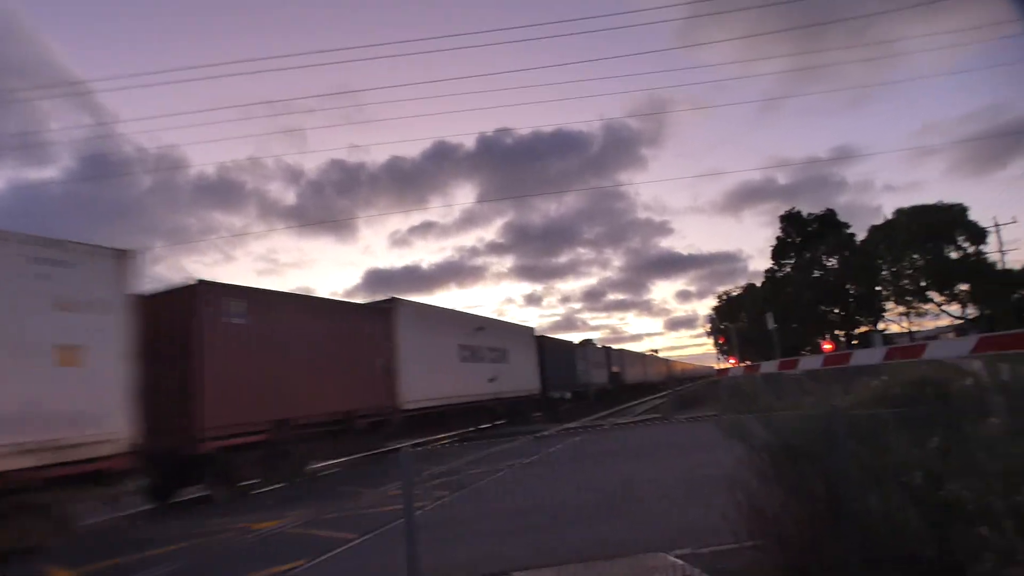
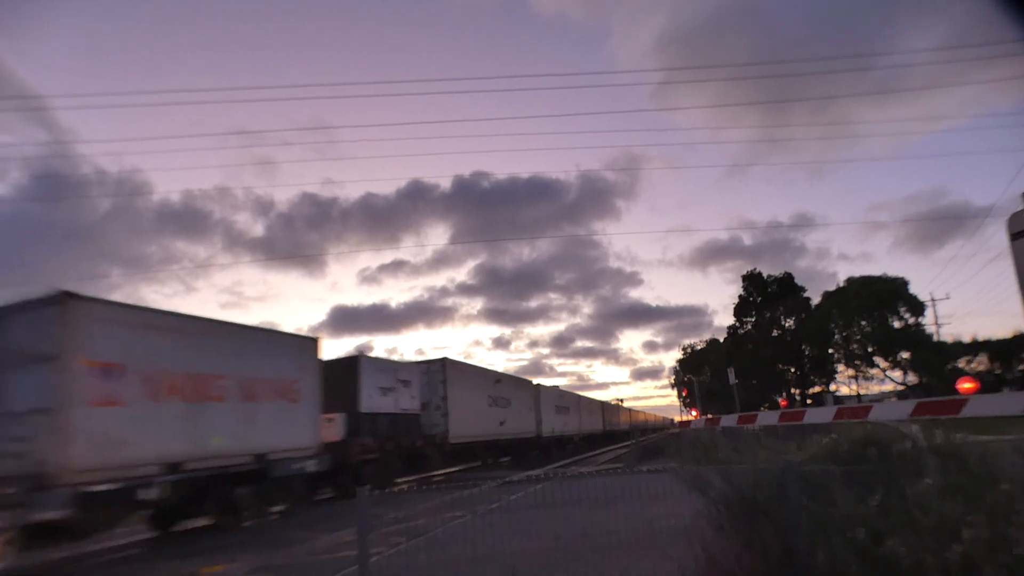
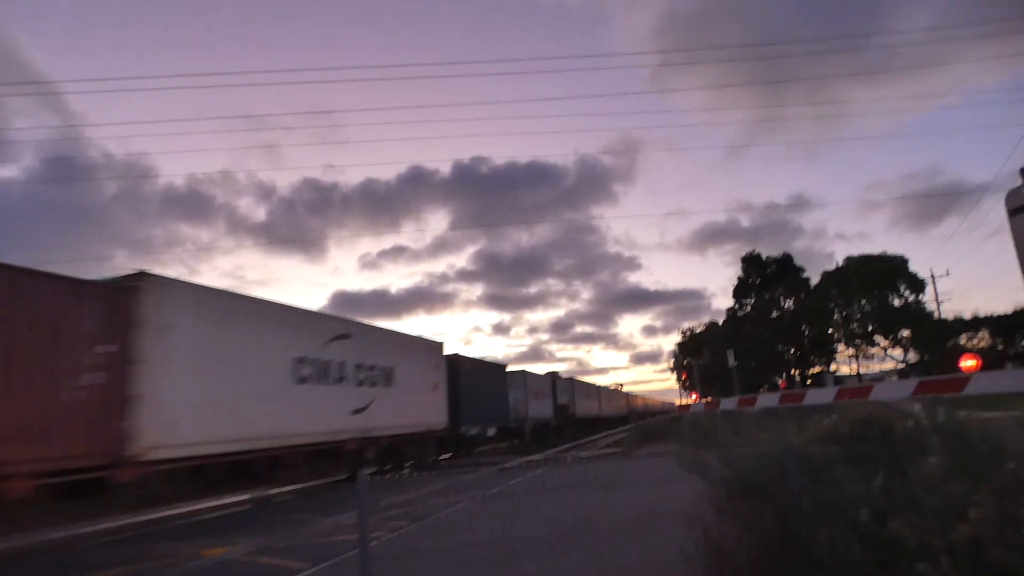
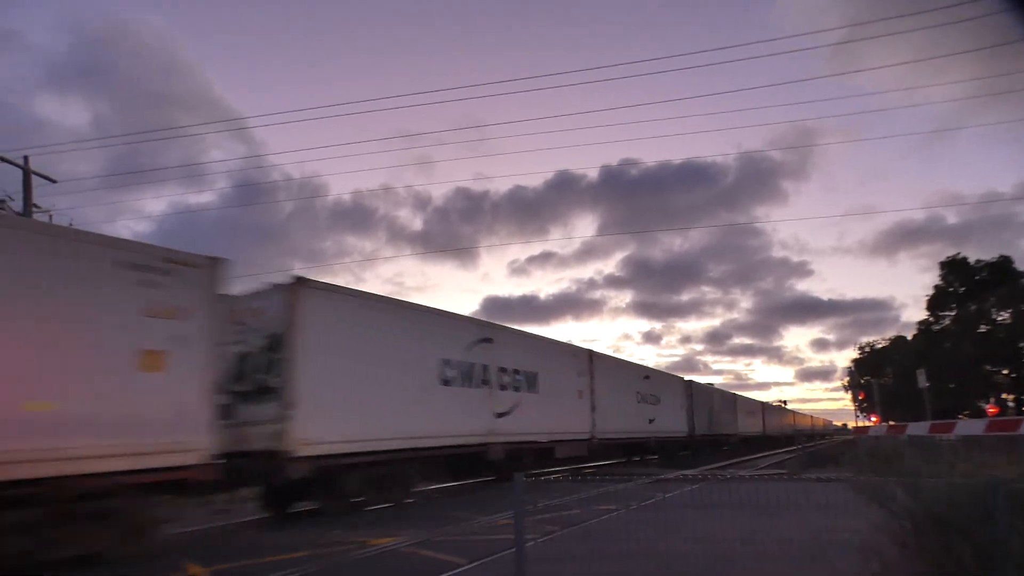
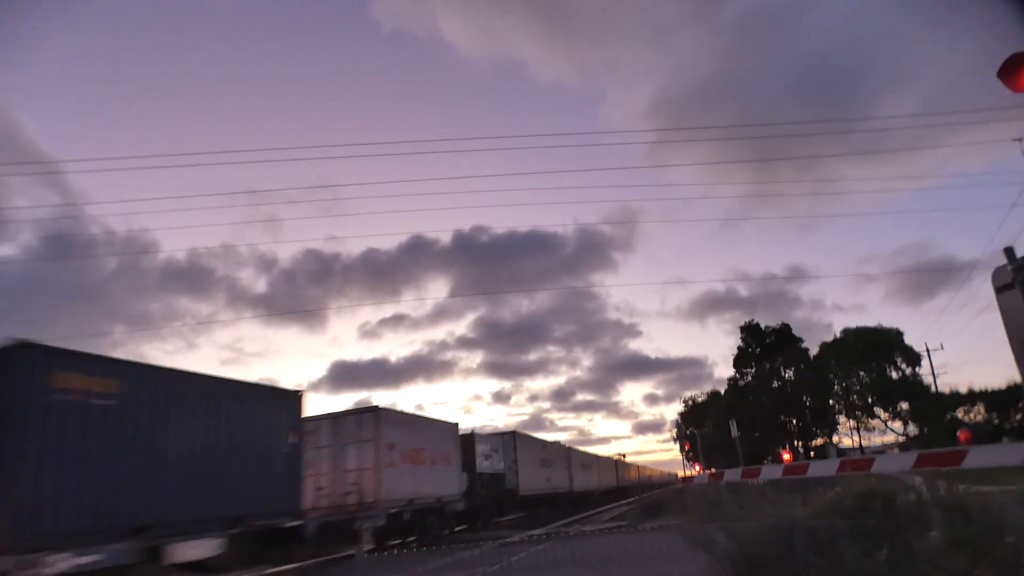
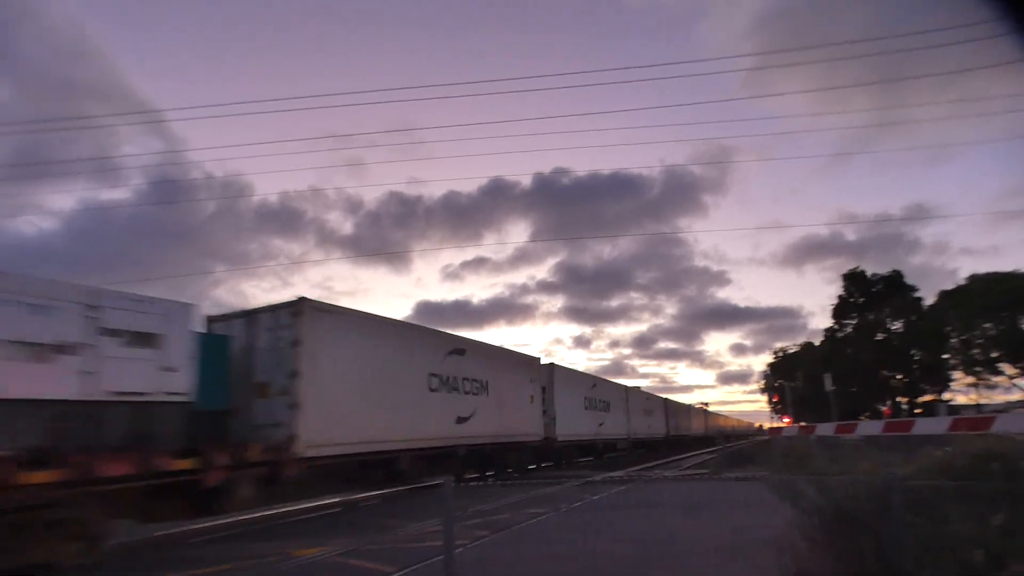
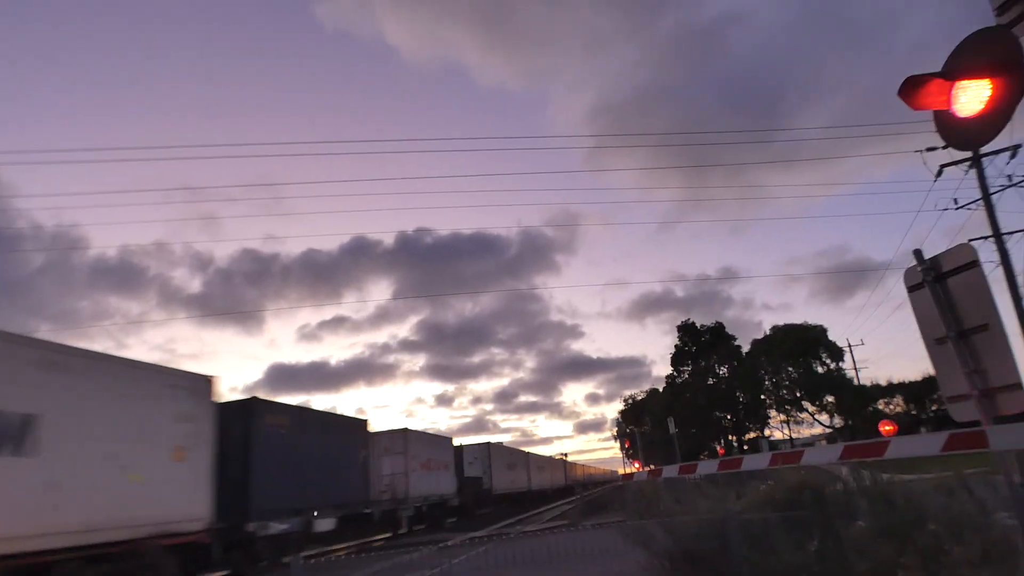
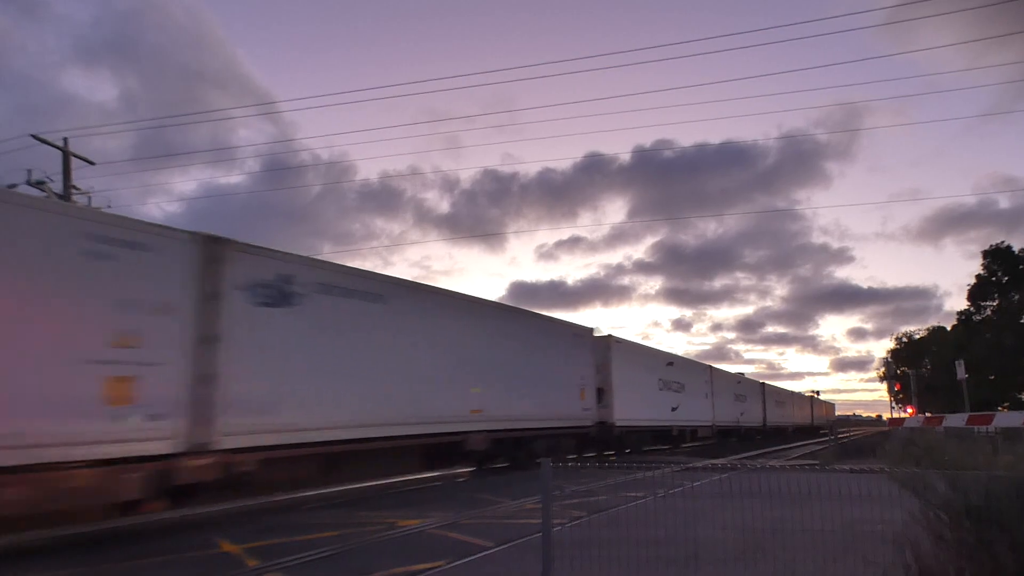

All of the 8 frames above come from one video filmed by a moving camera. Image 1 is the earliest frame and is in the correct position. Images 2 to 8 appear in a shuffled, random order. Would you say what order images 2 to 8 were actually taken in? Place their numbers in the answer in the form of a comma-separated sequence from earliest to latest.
3, 7, 5, 2, 6, 4, 8
